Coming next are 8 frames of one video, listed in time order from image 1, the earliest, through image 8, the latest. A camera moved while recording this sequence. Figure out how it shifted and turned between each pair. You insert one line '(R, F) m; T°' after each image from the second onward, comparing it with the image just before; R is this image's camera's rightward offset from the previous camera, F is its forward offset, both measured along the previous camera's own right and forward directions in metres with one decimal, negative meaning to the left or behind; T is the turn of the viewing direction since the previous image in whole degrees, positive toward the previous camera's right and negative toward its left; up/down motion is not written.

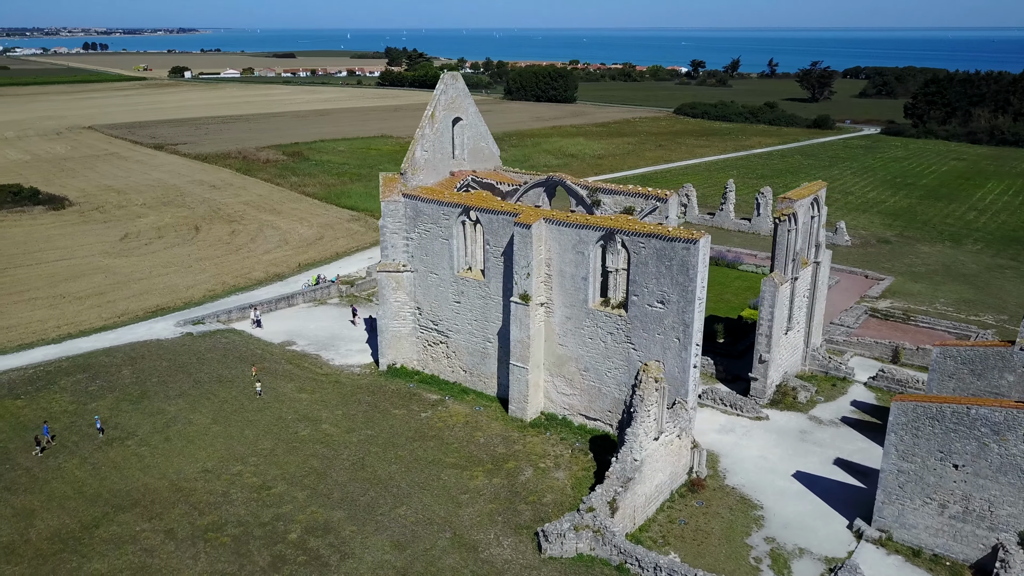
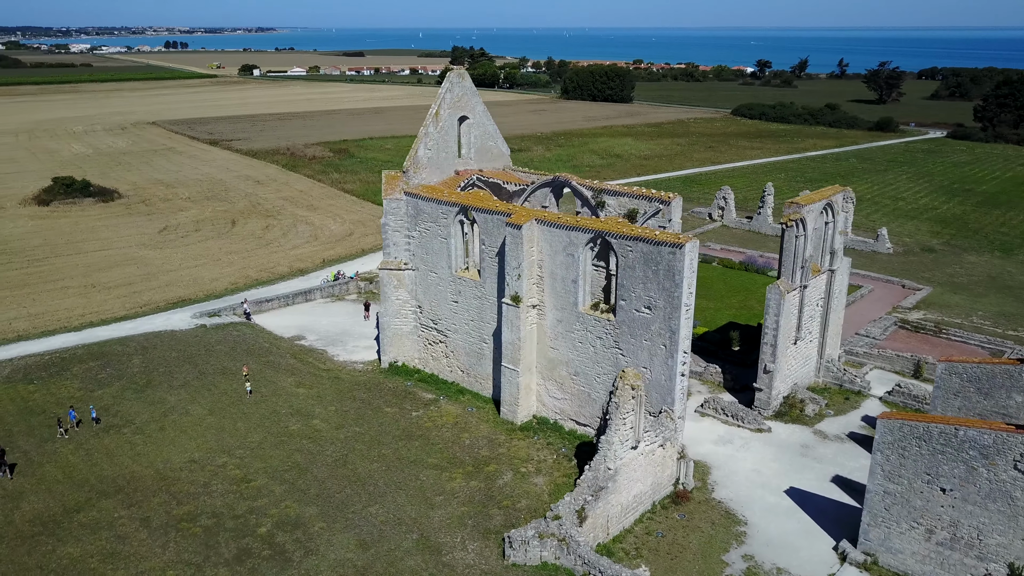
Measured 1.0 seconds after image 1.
(+1.8, +0.3) m; -4°
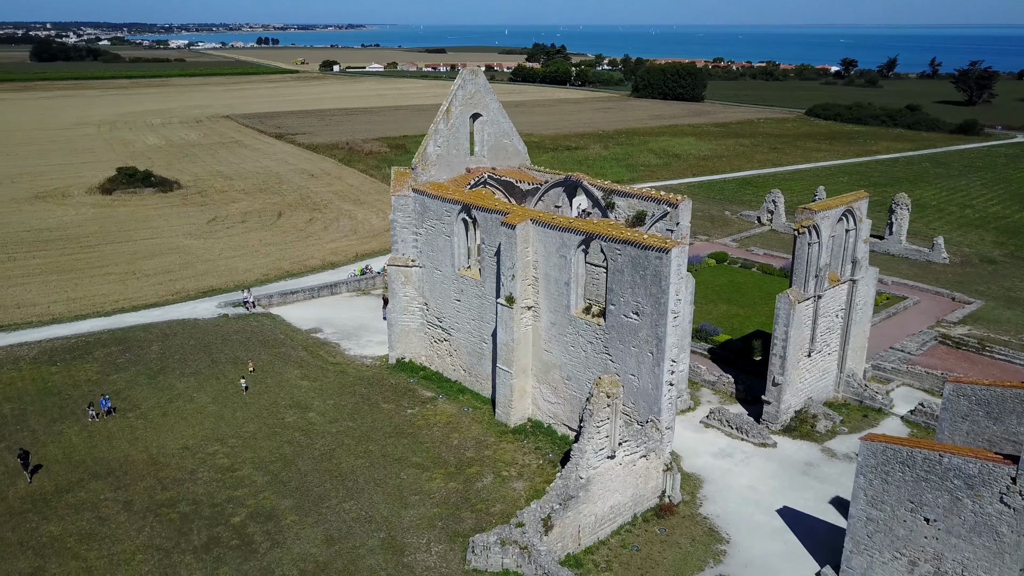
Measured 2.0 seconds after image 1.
(+2.0, +0.4) m; -5°
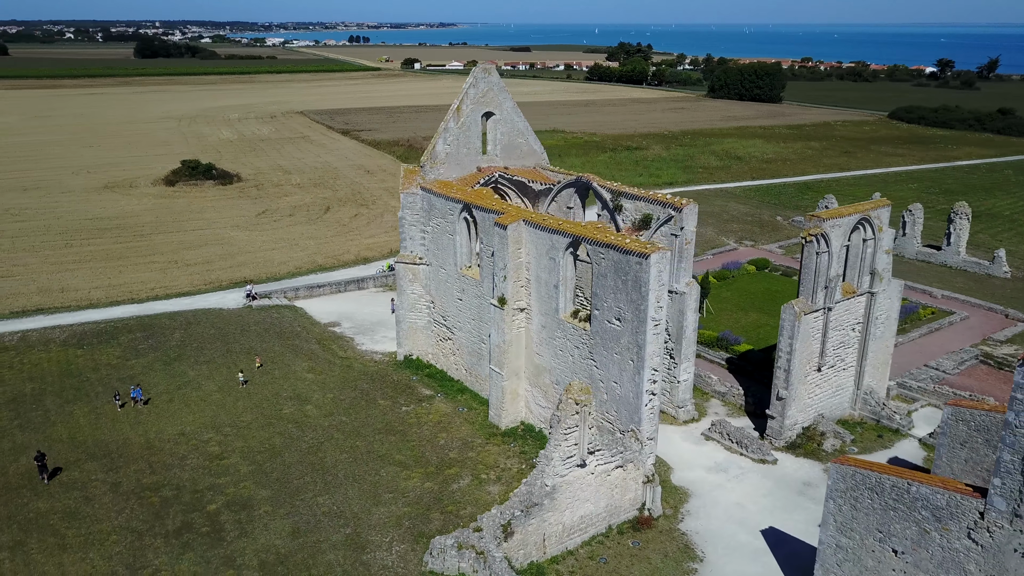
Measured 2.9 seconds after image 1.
(+2.1, +0.3) m; -6°
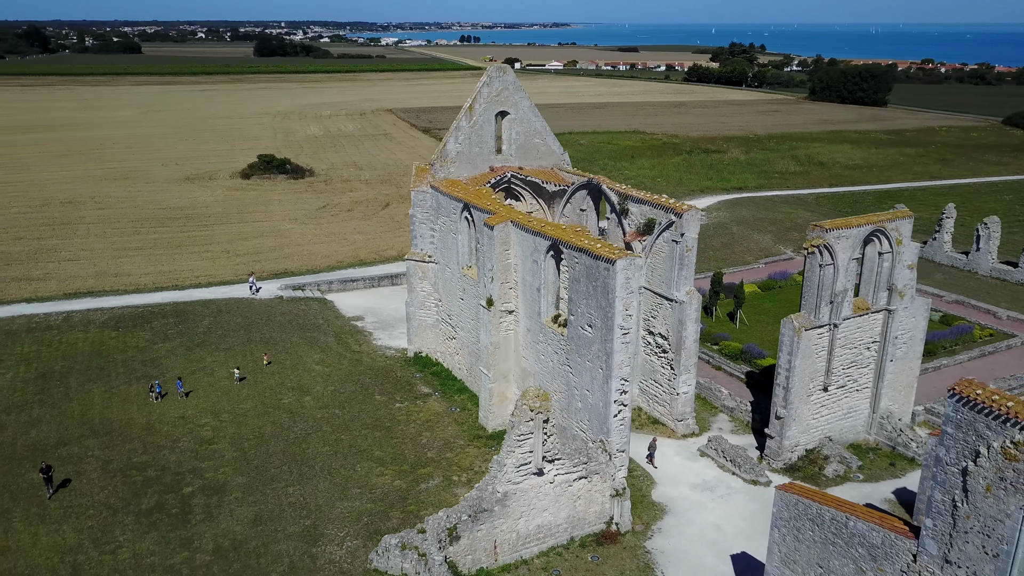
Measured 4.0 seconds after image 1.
(+2.6, +0.4) m; -7°
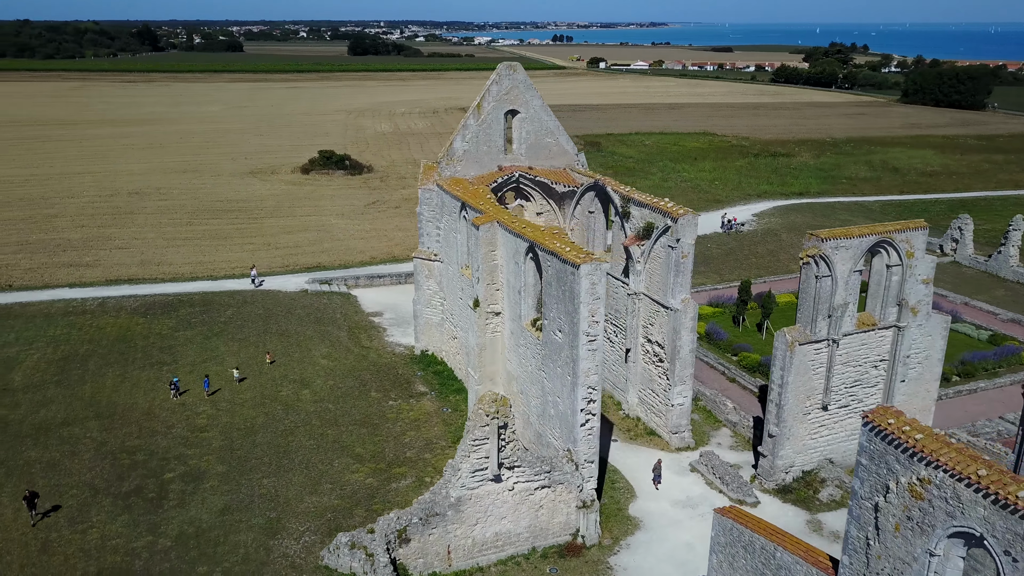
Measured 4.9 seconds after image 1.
(+2.3, +0.4) m; -6°
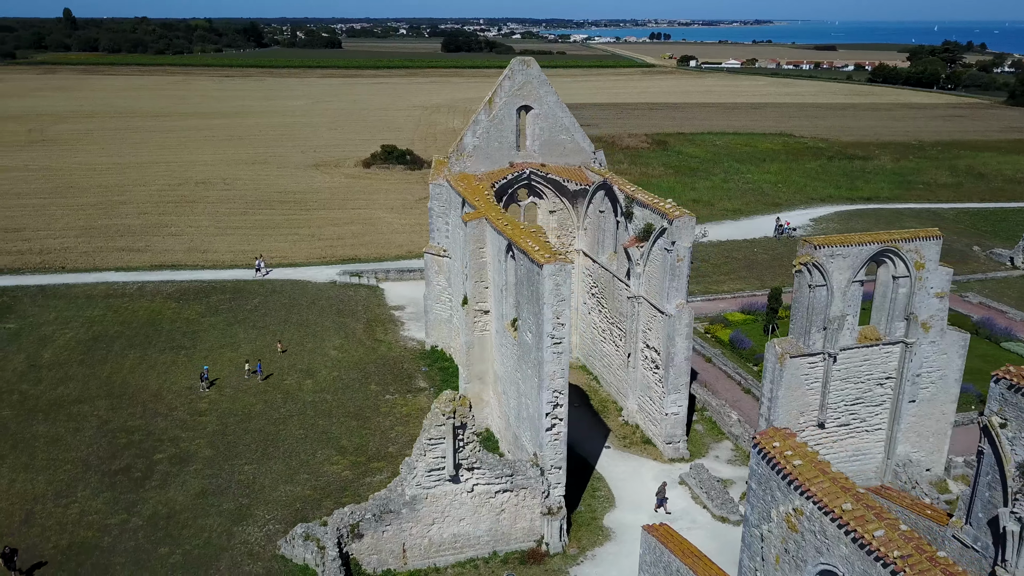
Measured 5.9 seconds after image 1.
(+2.3, +0.5) m; -6°
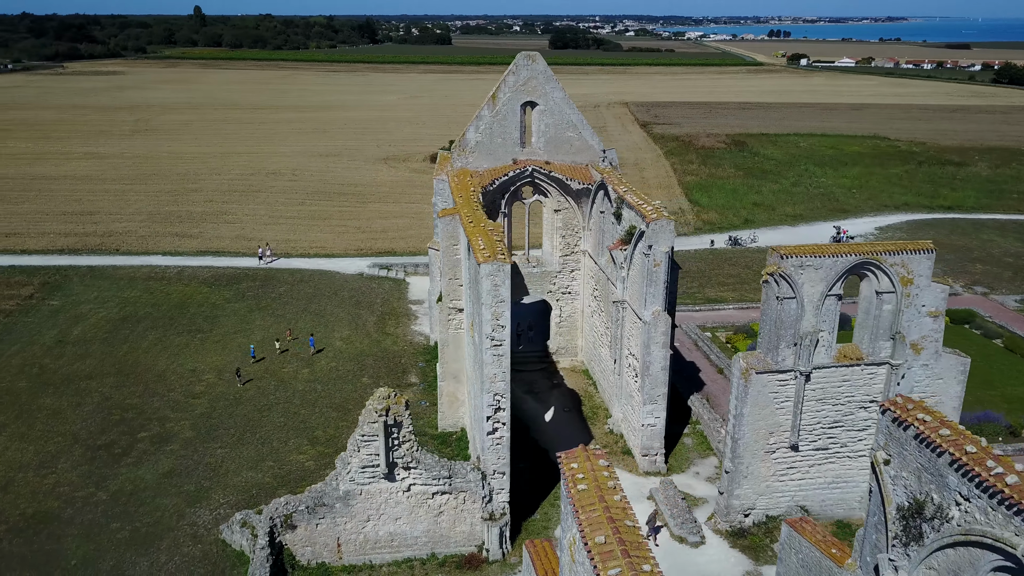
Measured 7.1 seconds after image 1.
(+2.9, +0.6) m; -7°
